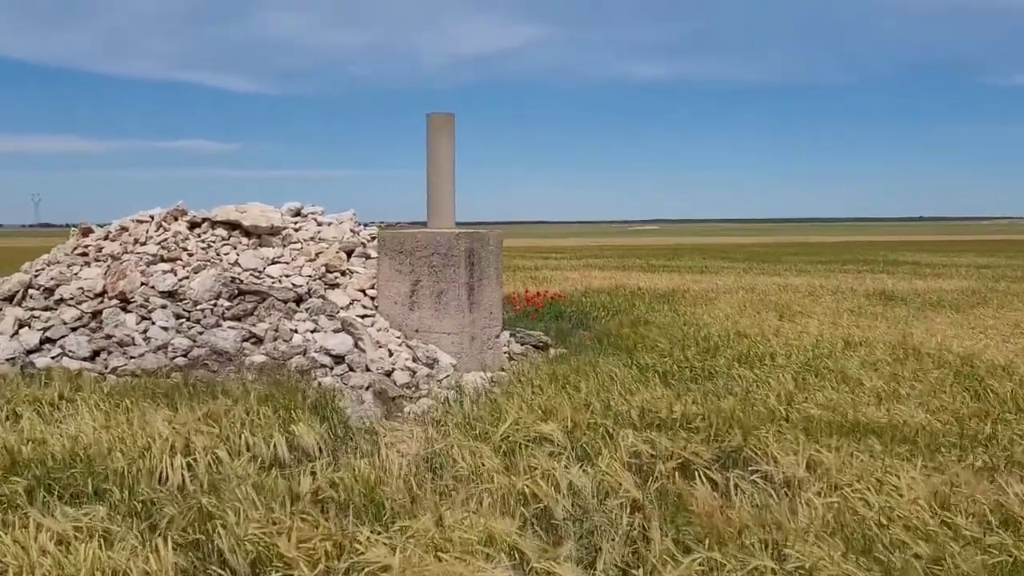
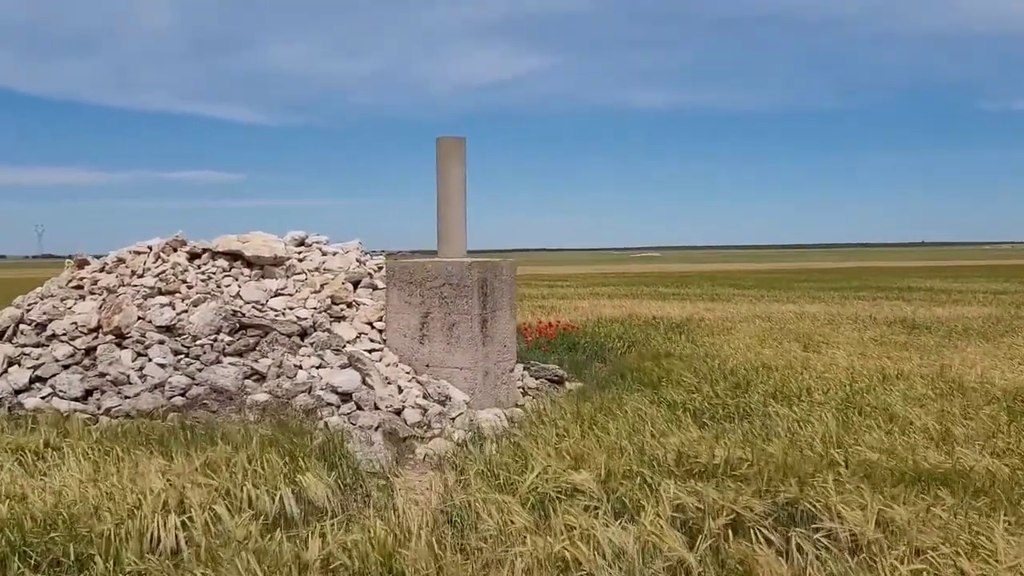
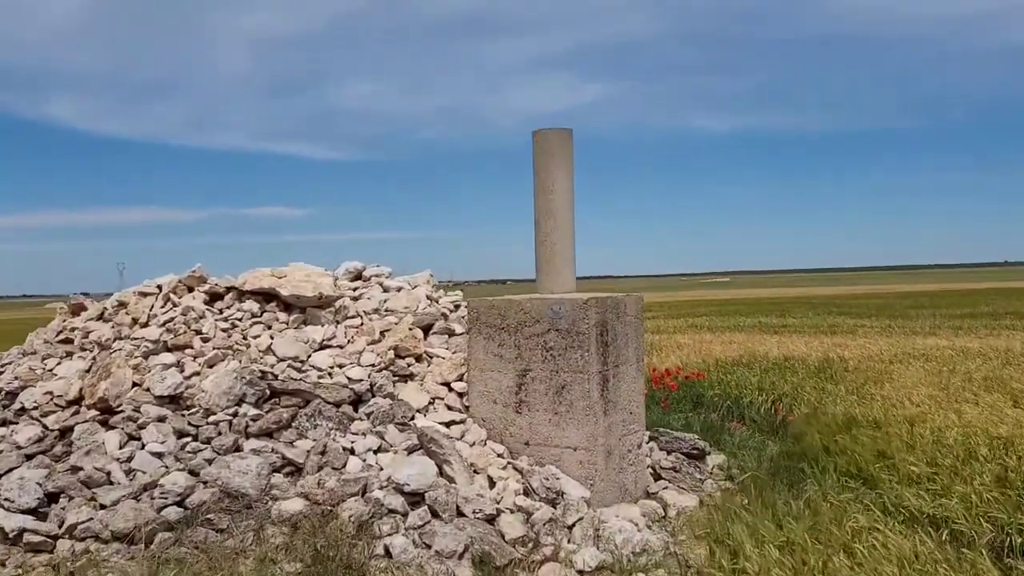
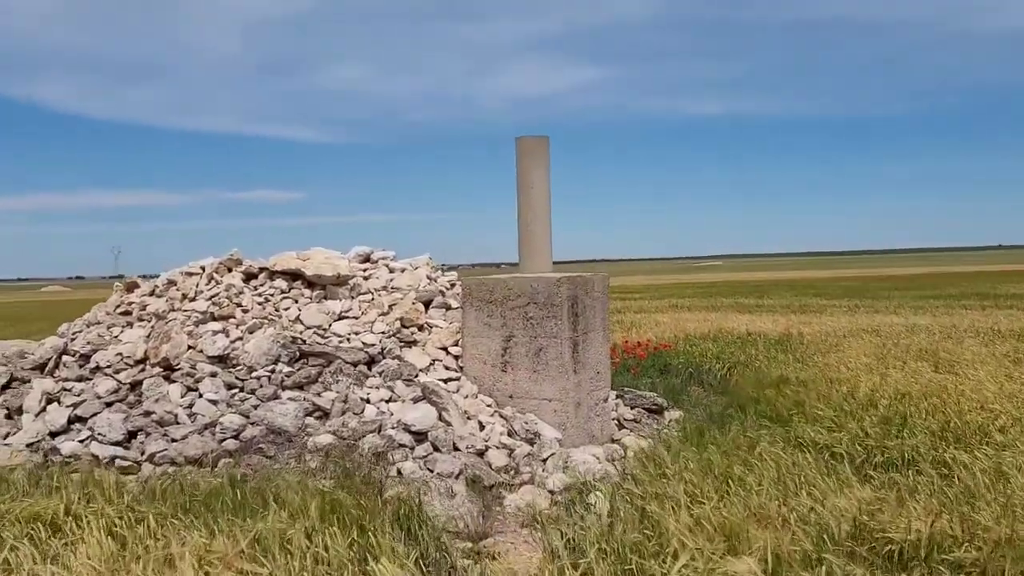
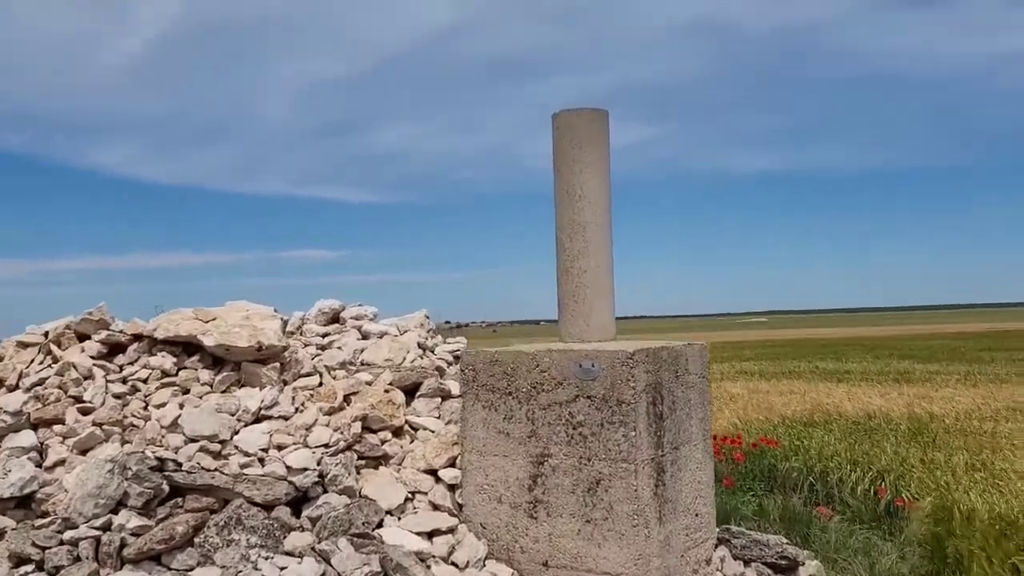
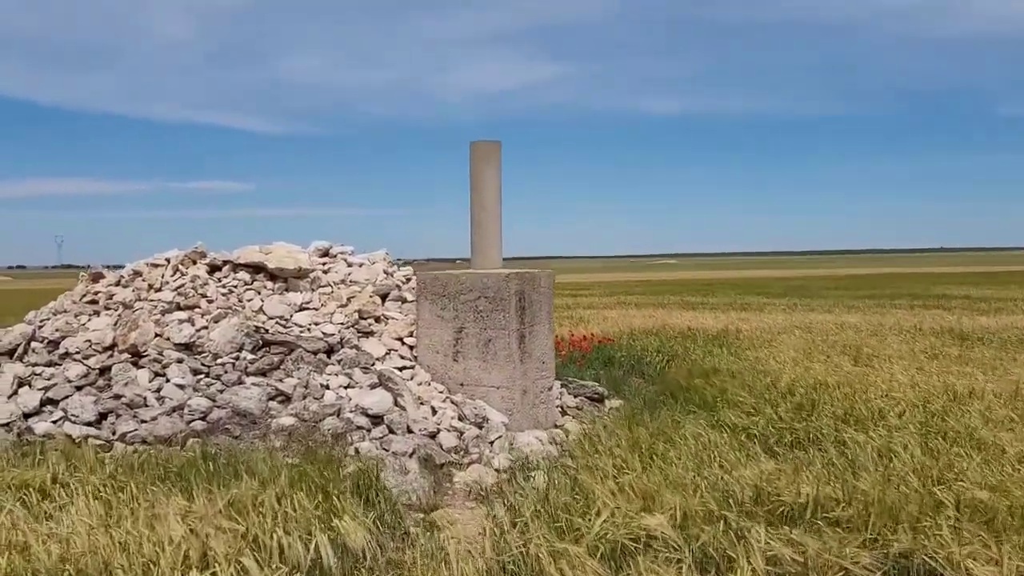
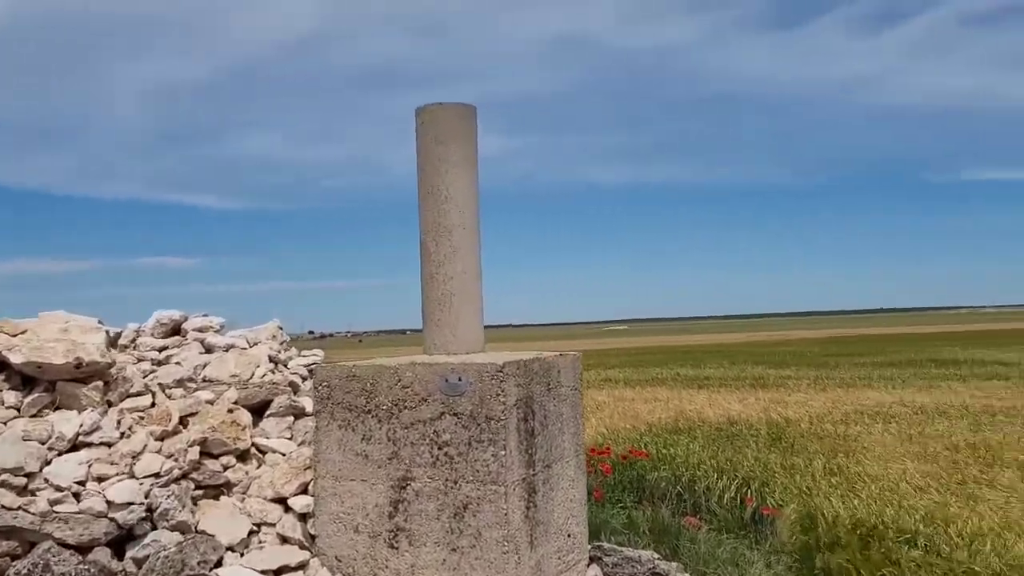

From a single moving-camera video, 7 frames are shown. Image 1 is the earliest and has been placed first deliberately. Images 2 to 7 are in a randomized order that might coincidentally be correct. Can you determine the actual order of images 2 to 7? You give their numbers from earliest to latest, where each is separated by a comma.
2, 6, 4, 3, 5, 7
